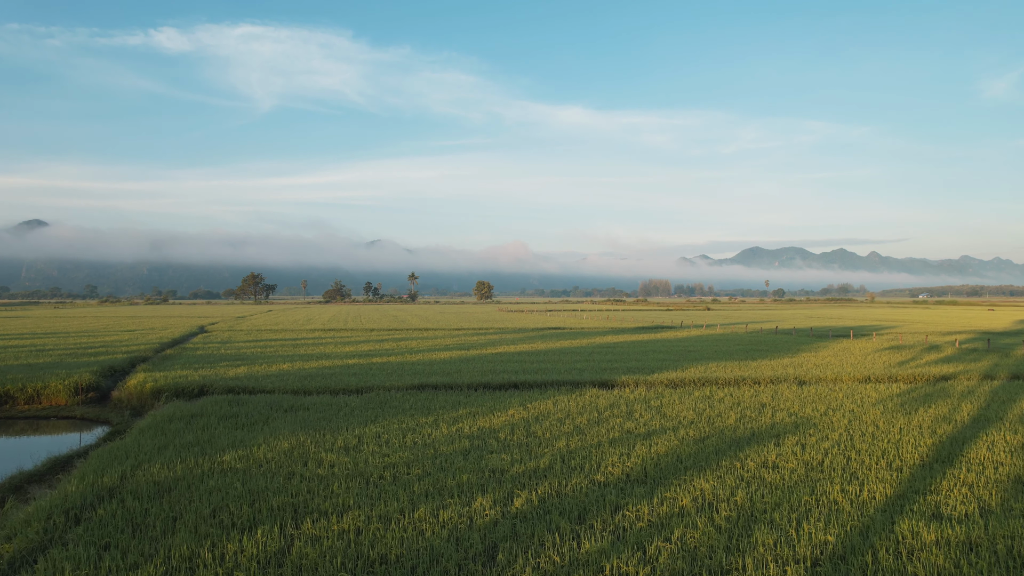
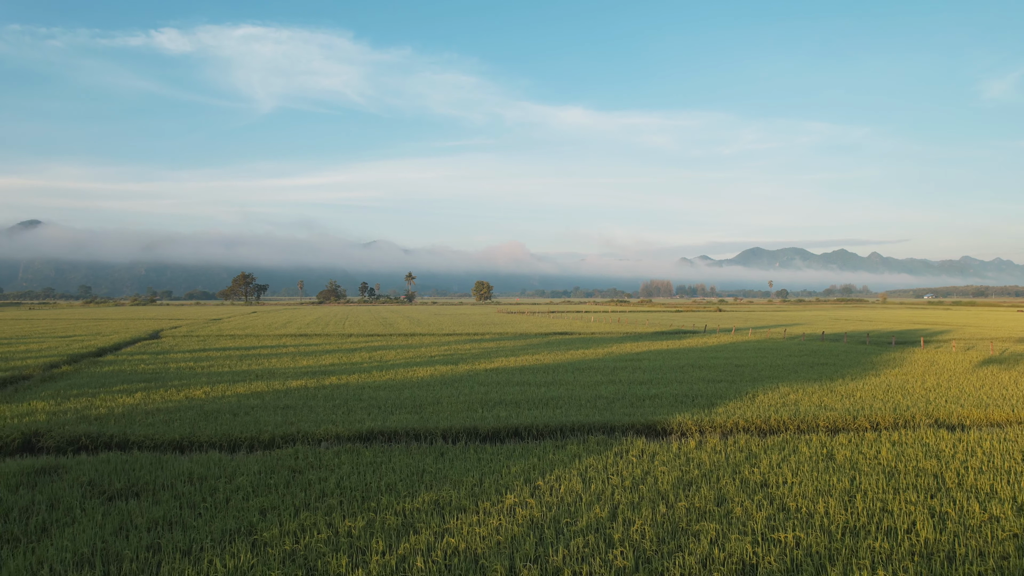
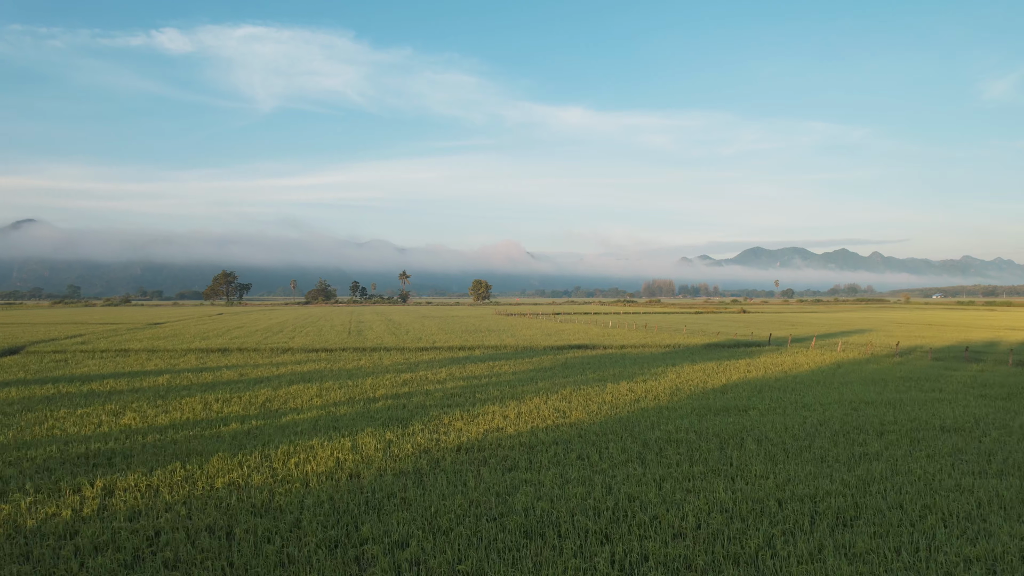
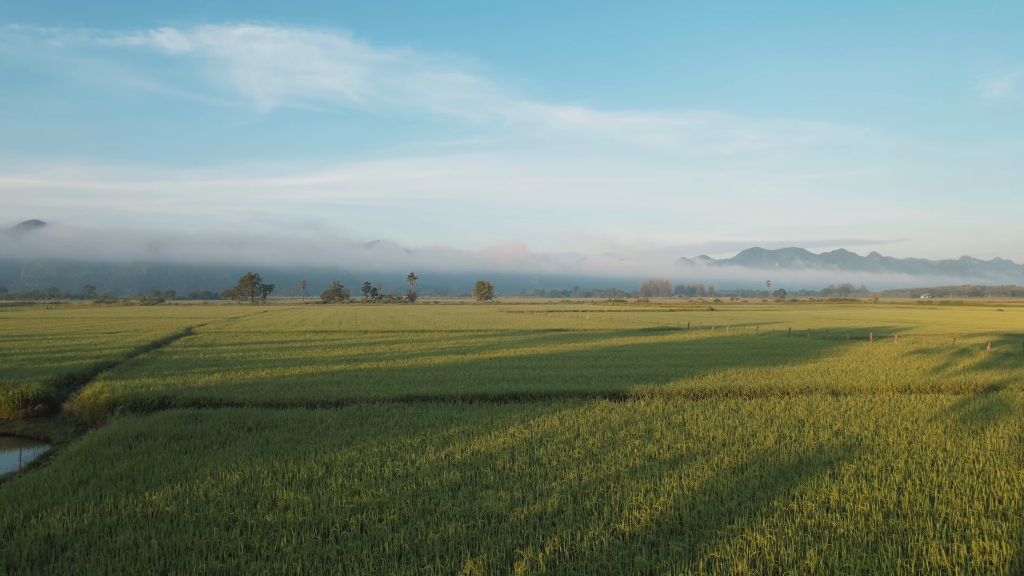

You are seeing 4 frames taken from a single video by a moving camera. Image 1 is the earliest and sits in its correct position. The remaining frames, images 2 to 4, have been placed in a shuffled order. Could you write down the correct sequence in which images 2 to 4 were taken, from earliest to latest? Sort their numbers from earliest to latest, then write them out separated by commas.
4, 2, 3
